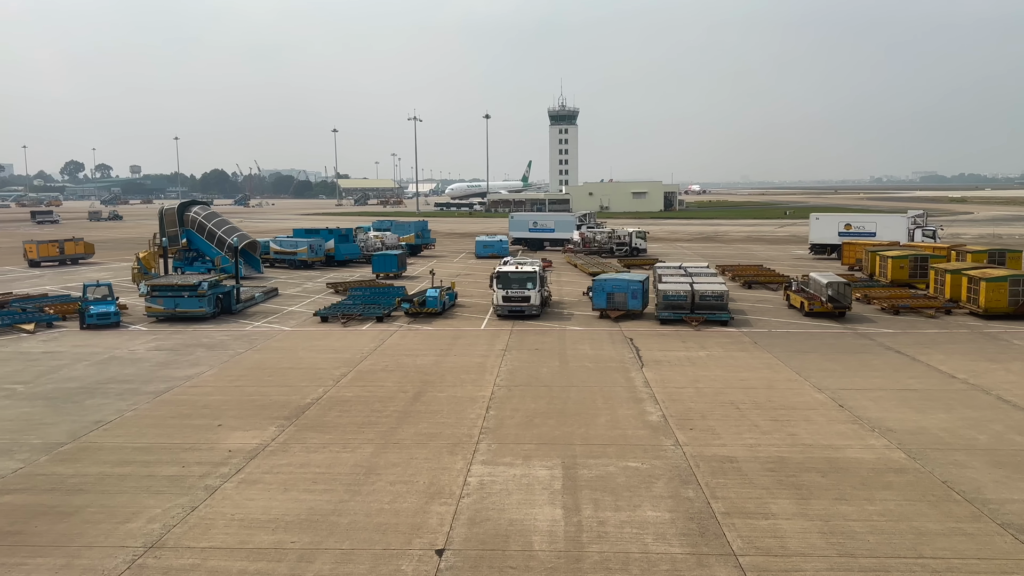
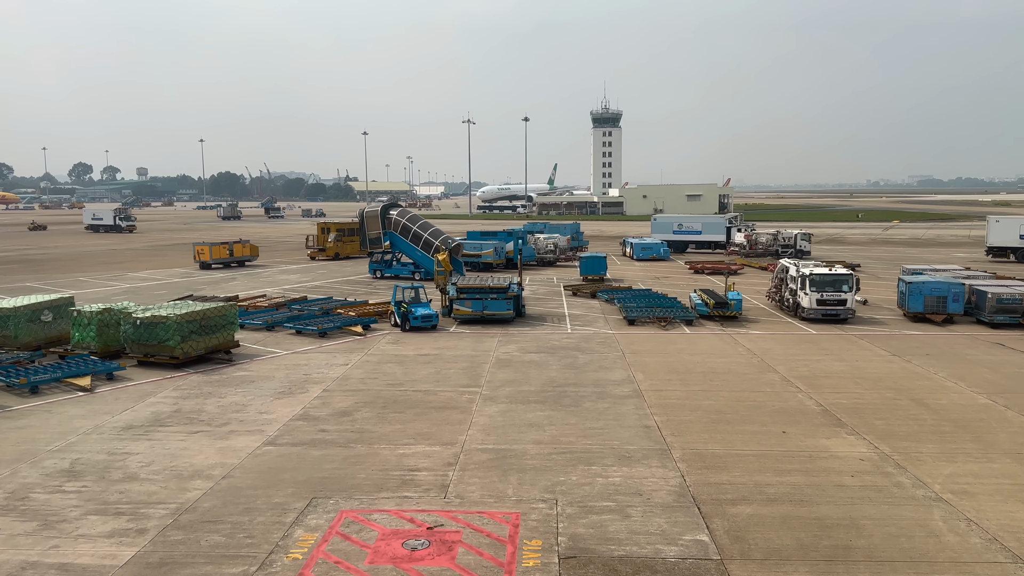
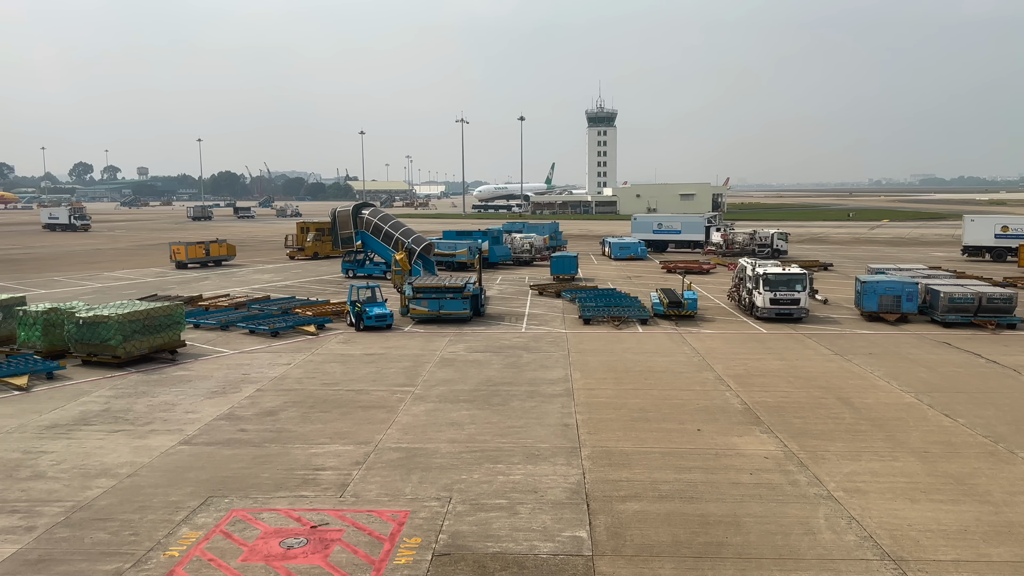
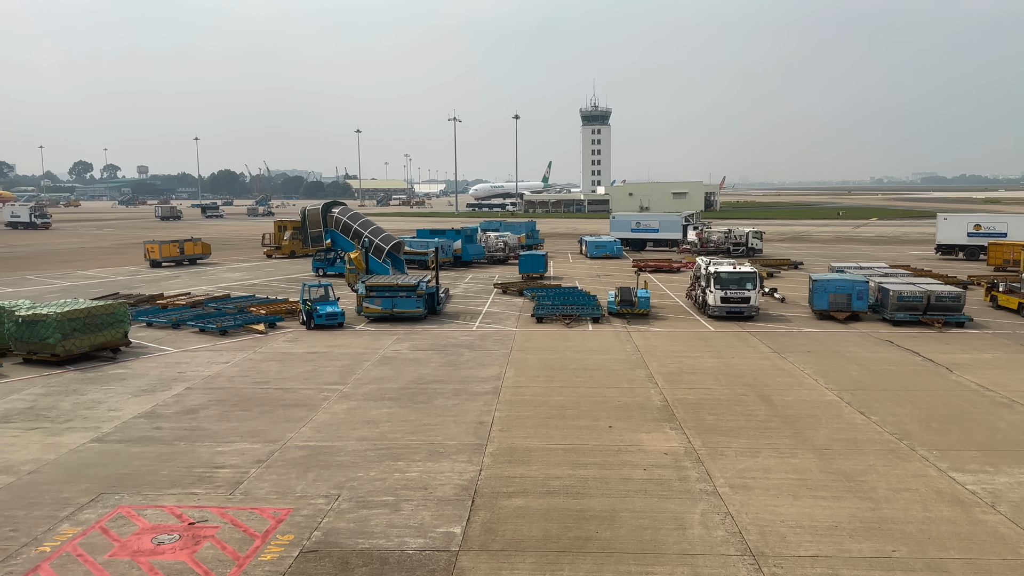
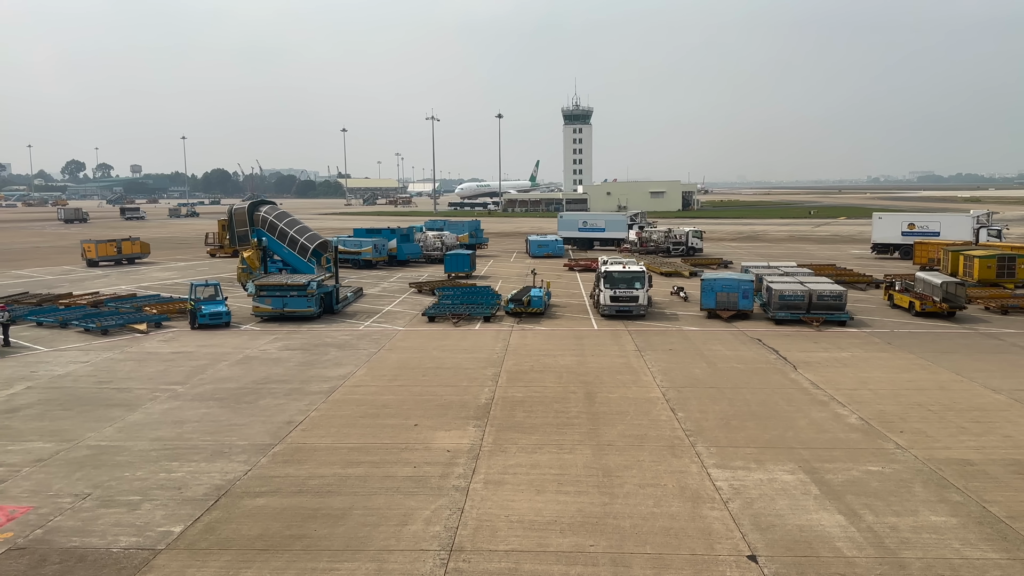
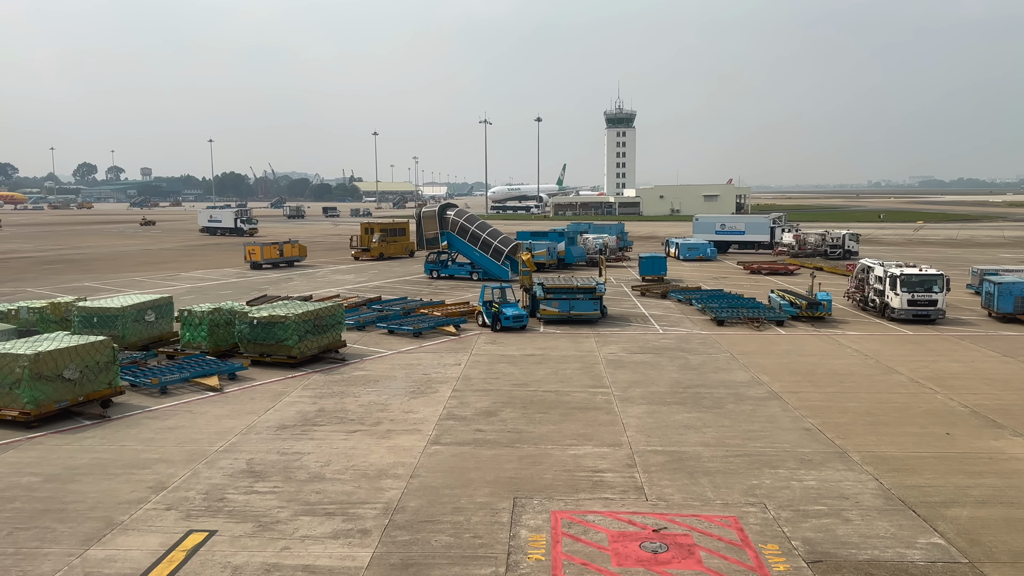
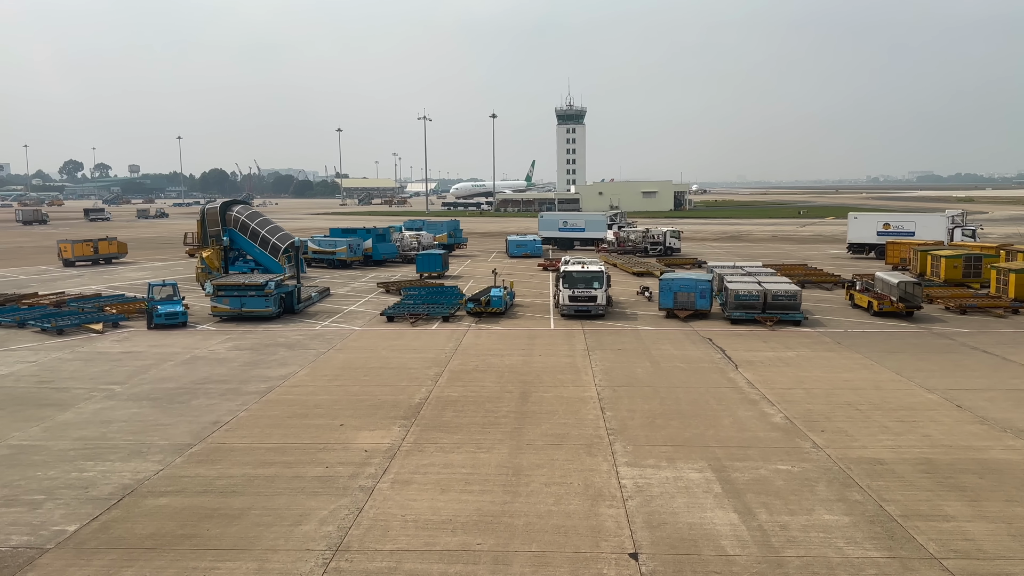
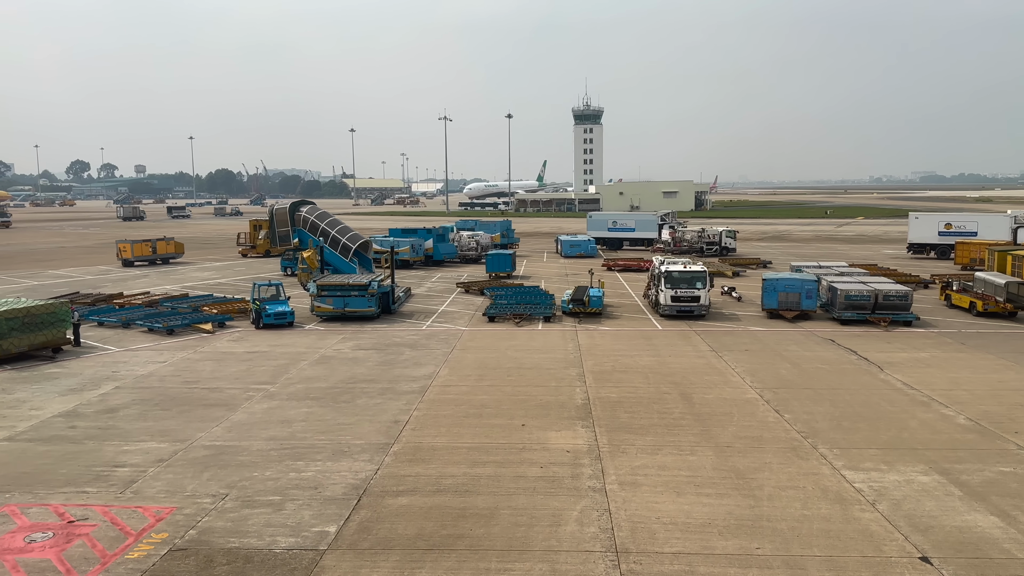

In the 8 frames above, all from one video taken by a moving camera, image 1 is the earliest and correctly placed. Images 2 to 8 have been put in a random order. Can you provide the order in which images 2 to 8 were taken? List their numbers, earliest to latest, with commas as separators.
7, 5, 8, 4, 3, 2, 6
